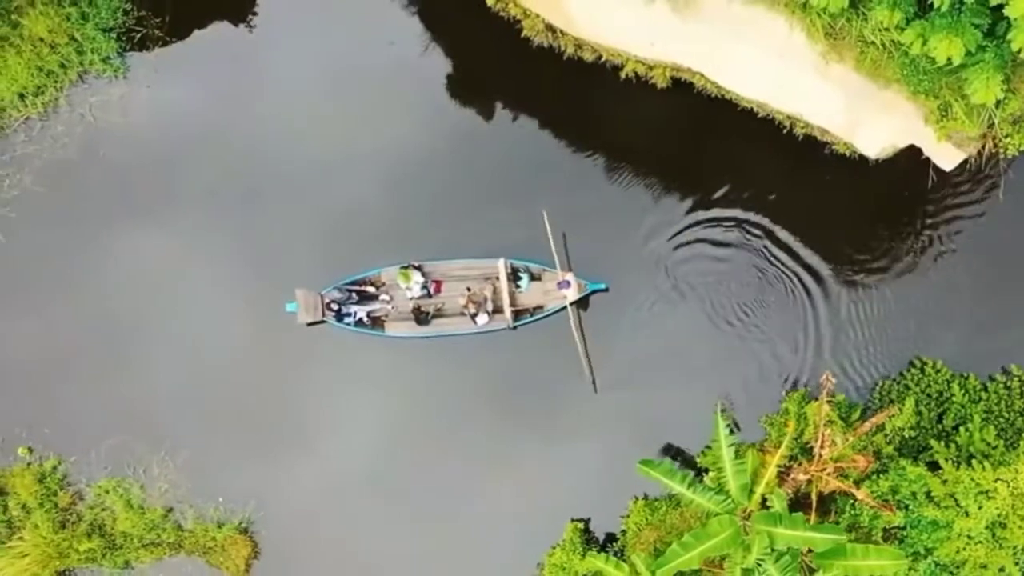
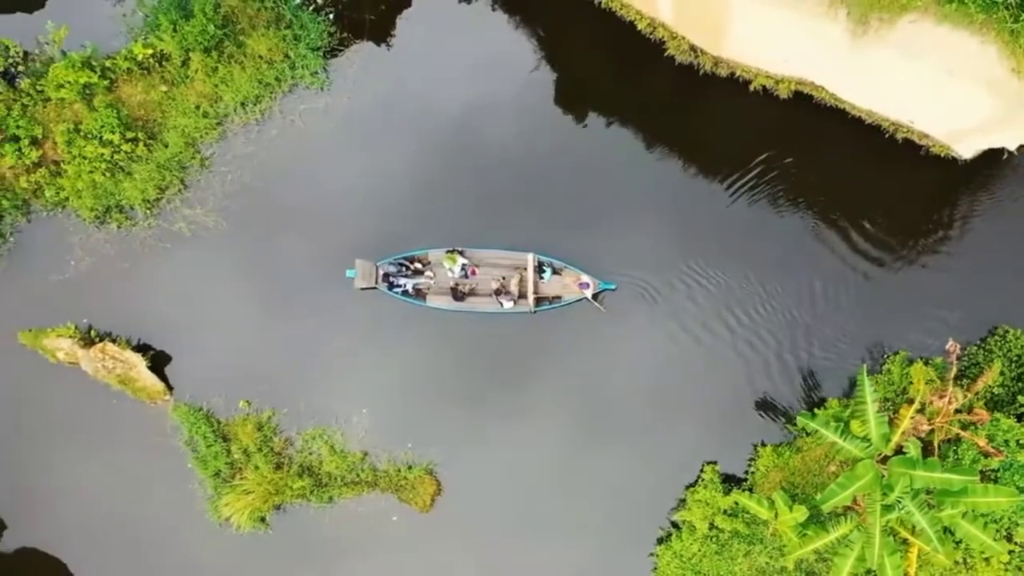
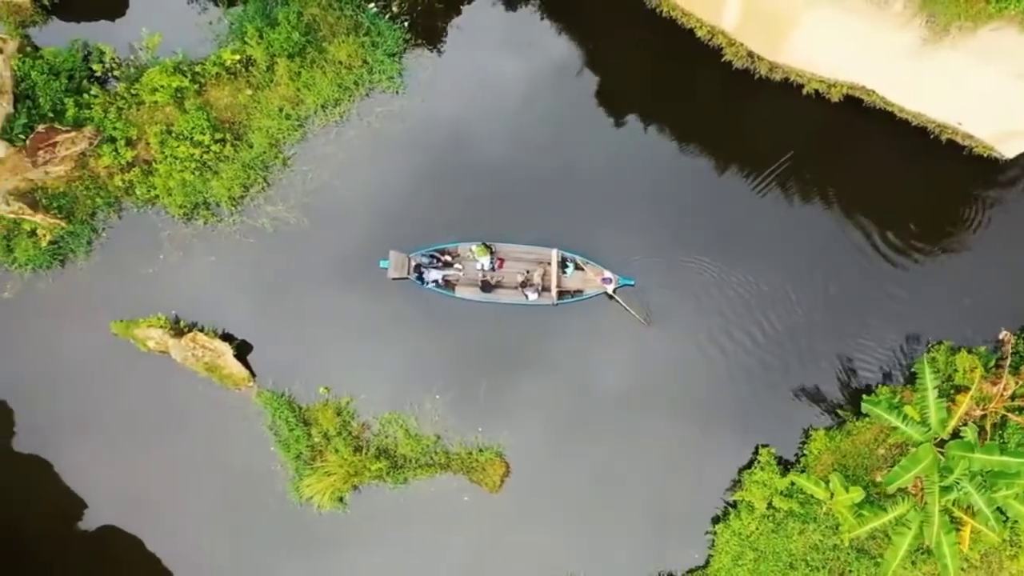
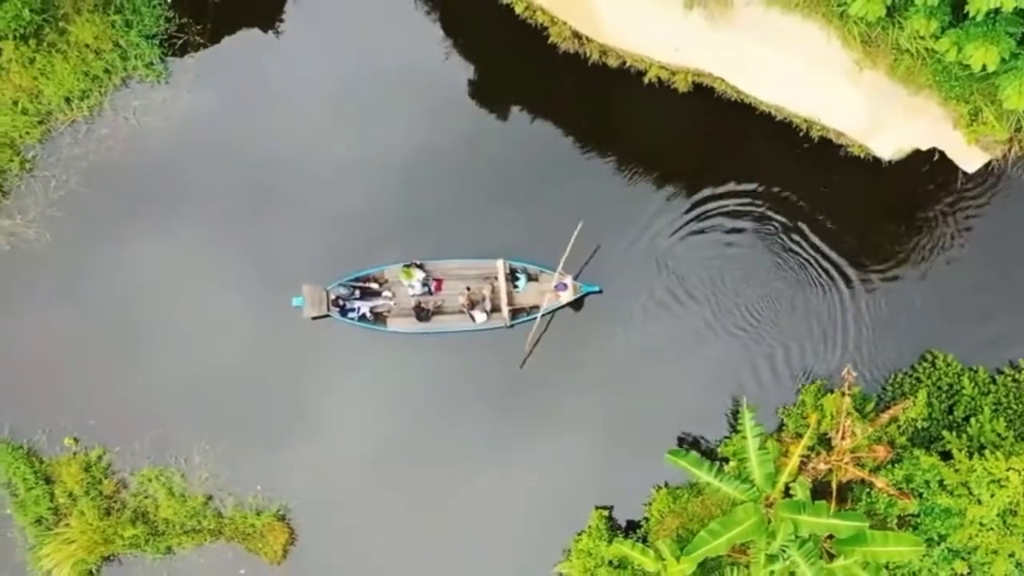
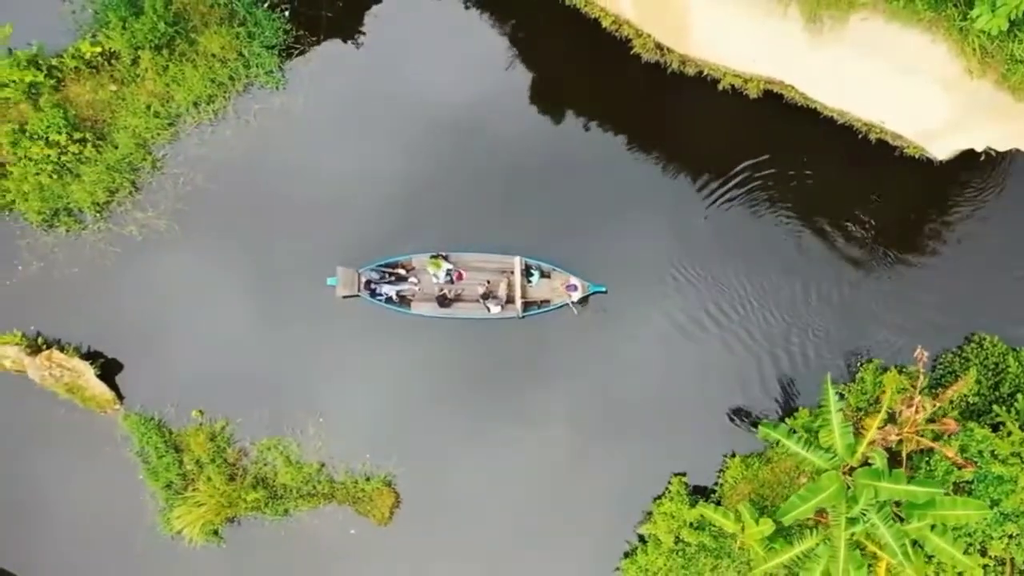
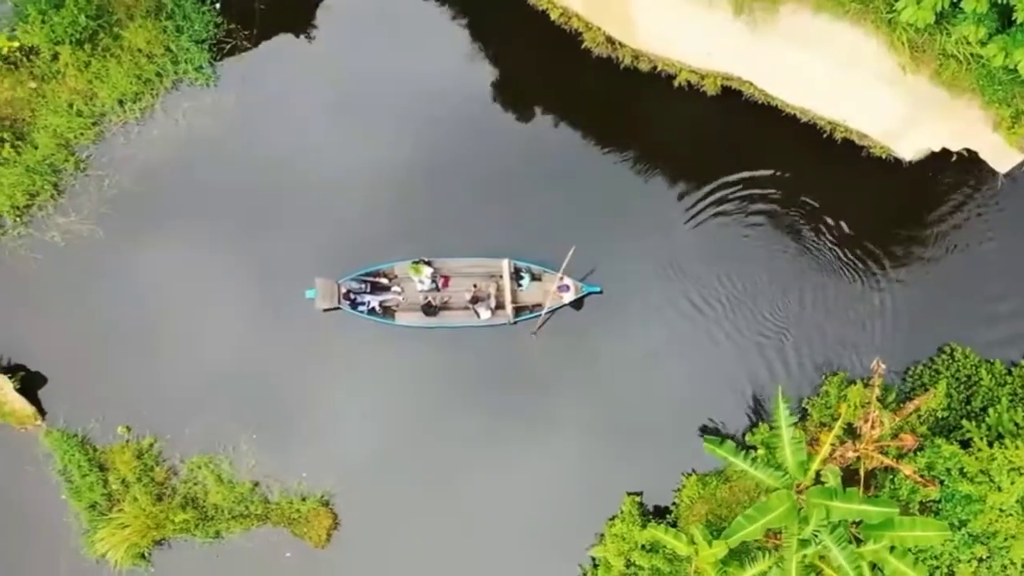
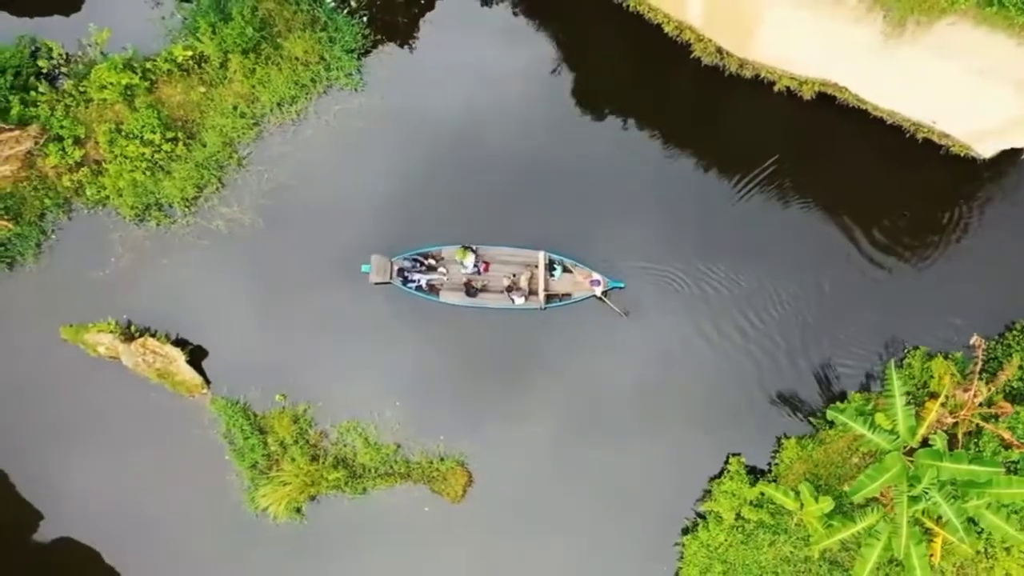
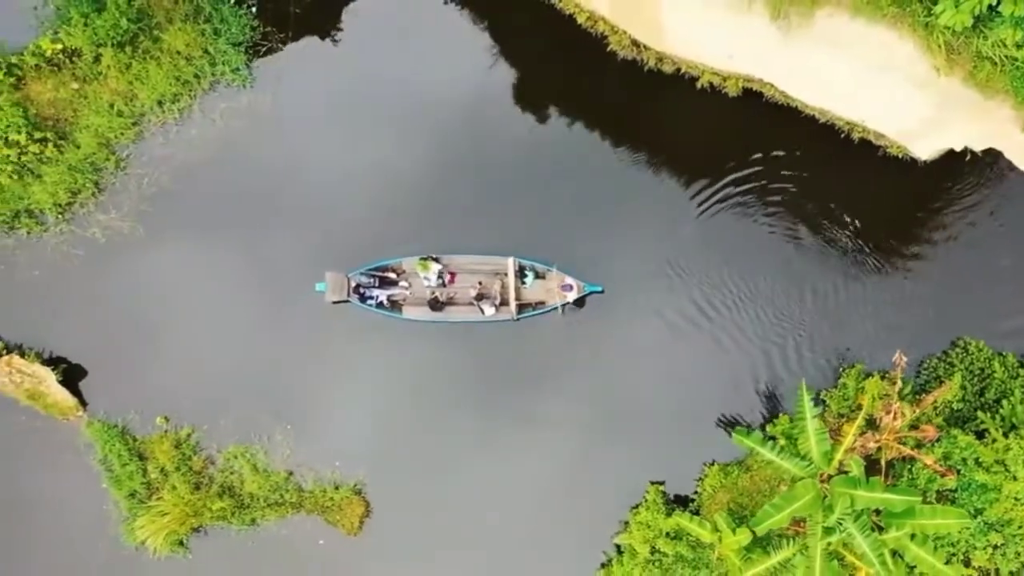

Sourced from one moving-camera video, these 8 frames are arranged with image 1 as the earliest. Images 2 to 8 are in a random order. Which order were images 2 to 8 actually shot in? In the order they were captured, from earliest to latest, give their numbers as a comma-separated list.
4, 6, 8, 5, 2, 7, 3
